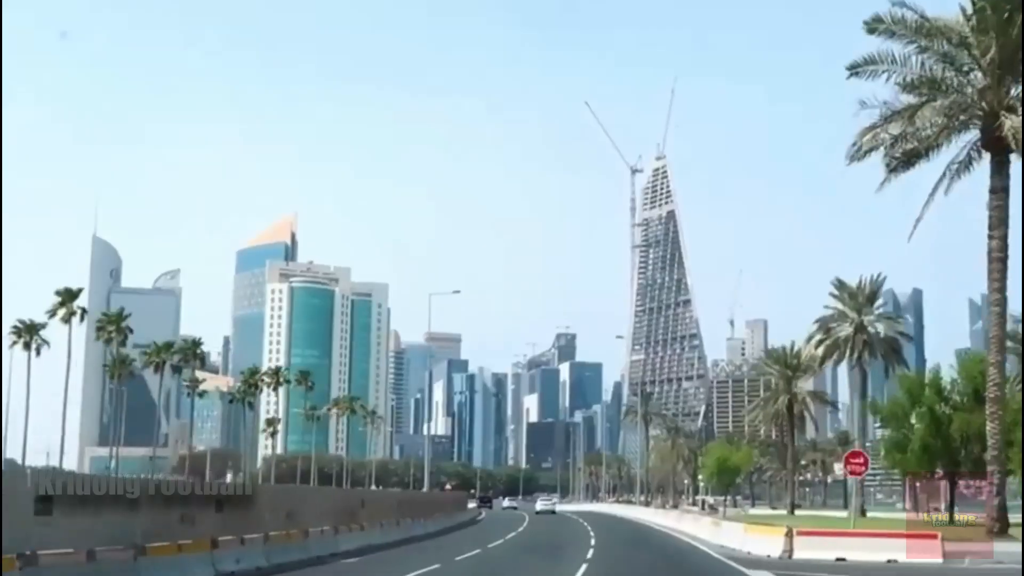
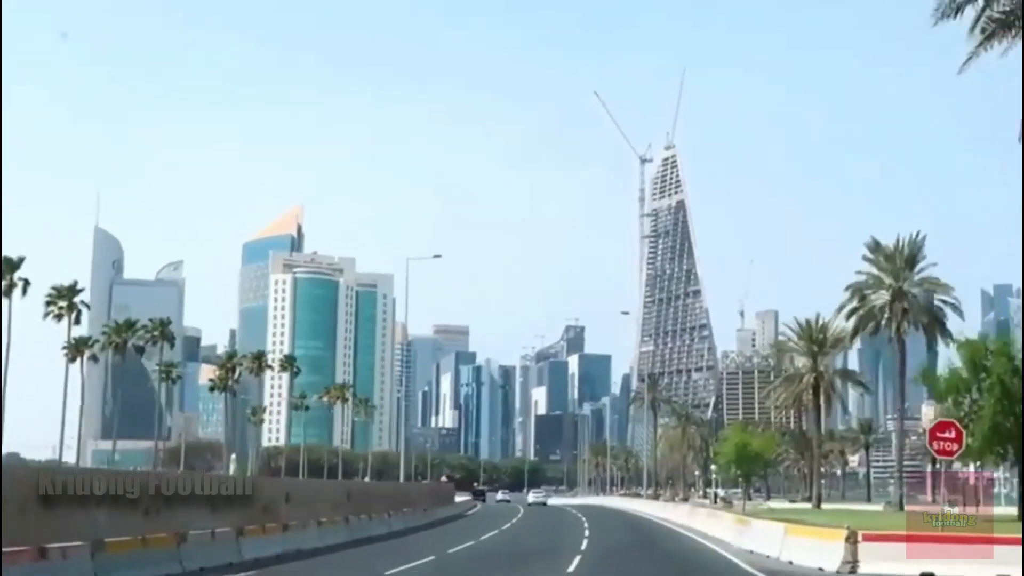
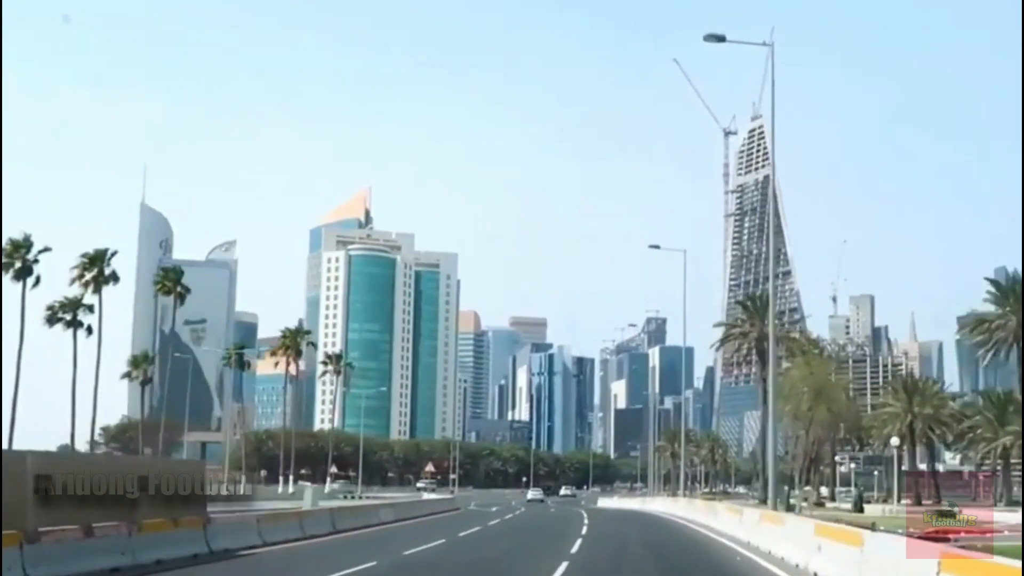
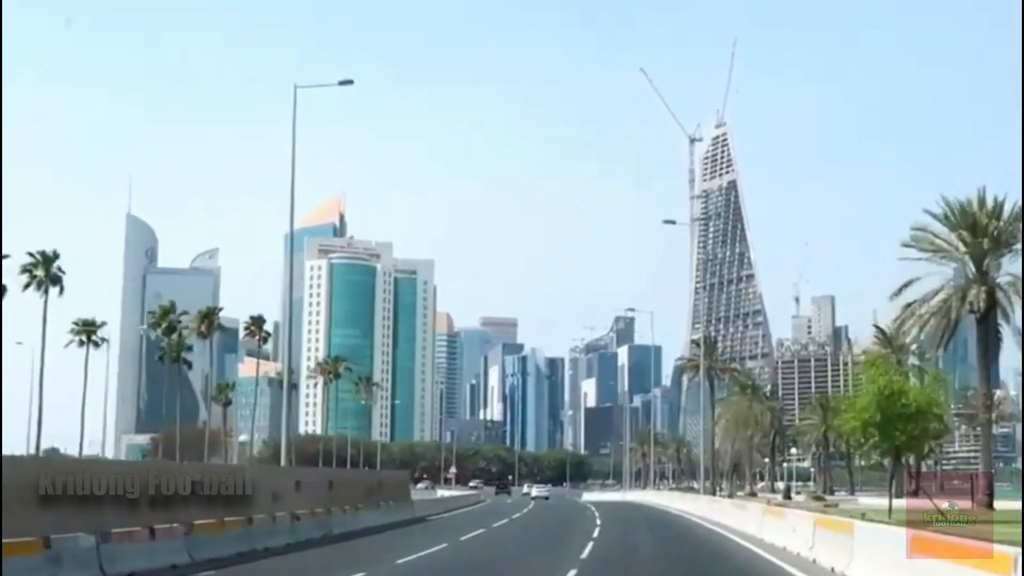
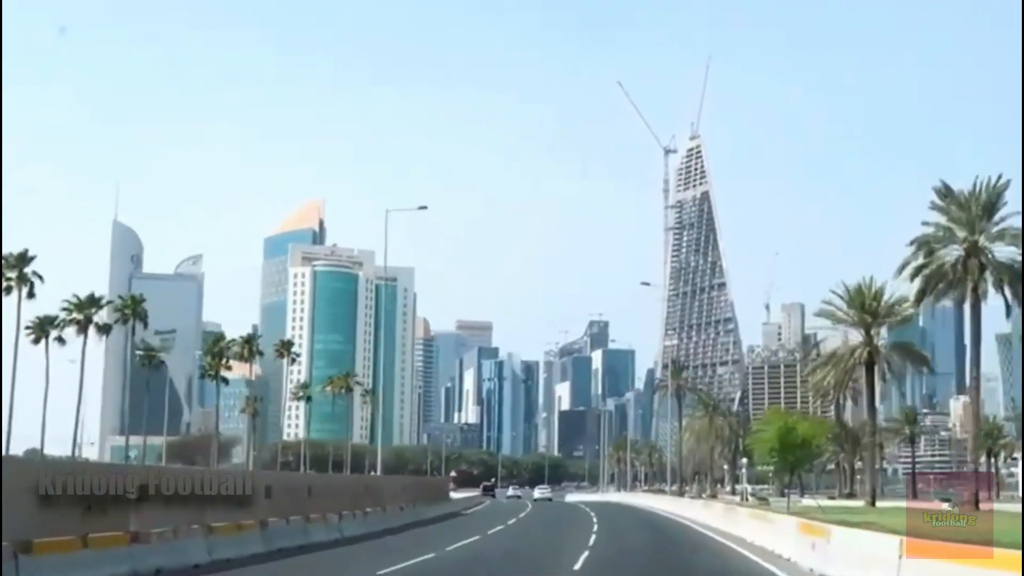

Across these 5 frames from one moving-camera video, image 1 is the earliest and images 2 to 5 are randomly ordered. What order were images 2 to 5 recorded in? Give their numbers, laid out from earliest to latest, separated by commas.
2, 5, 4, 3
